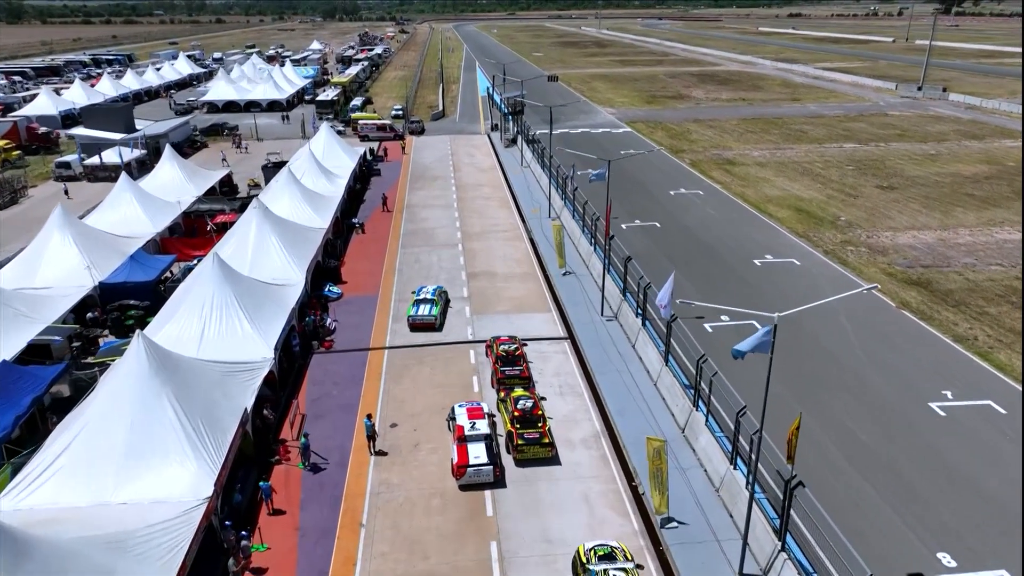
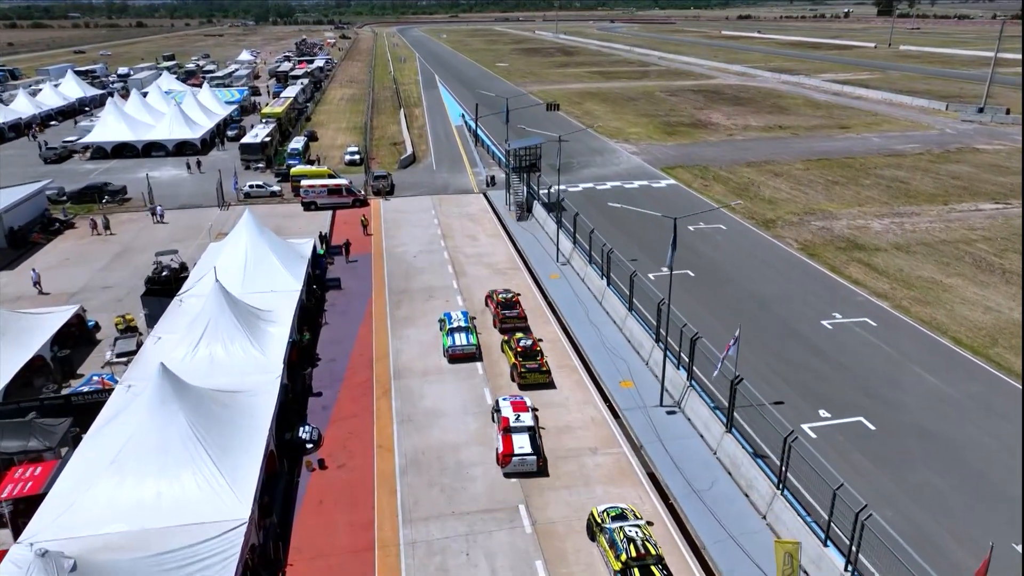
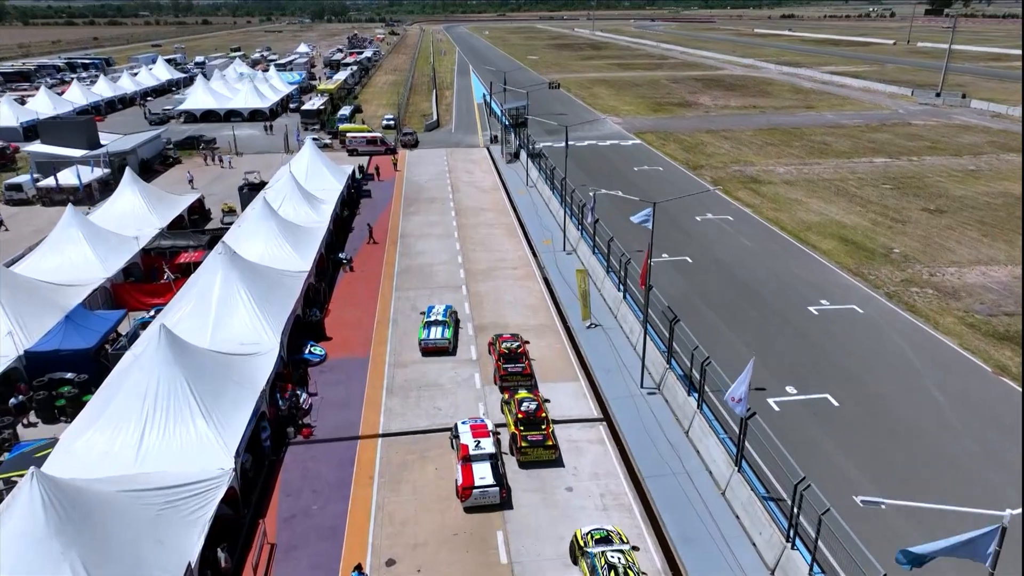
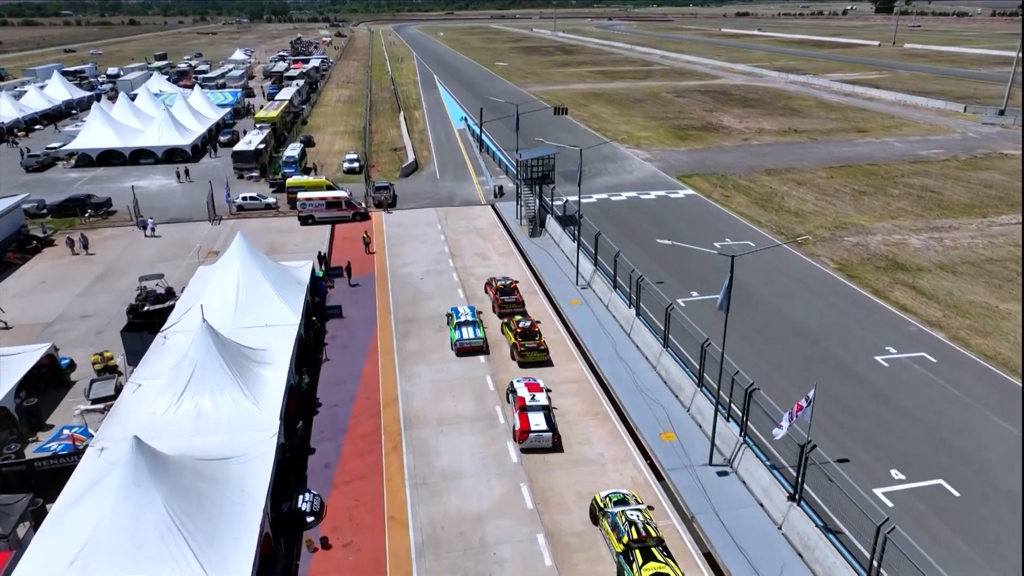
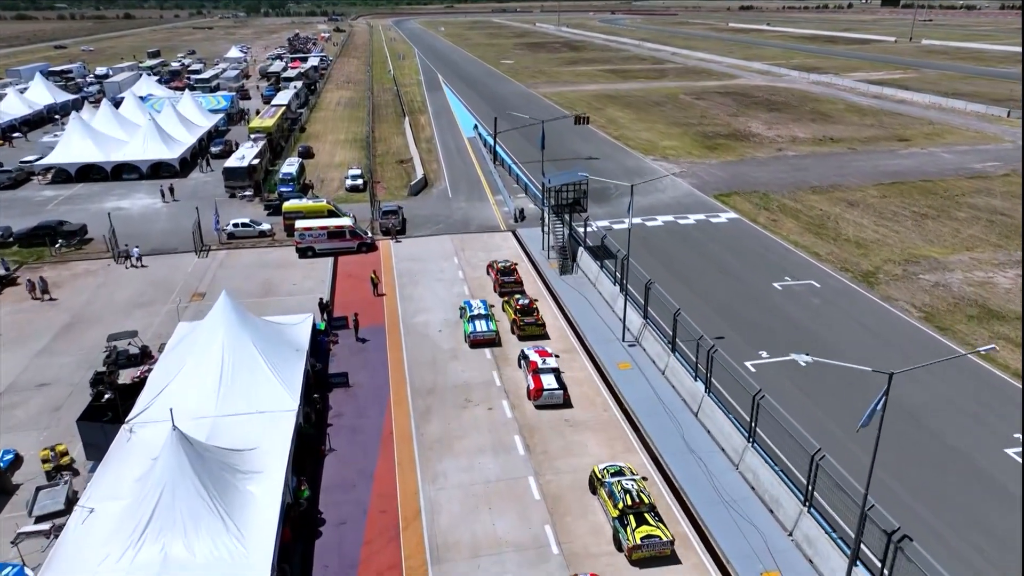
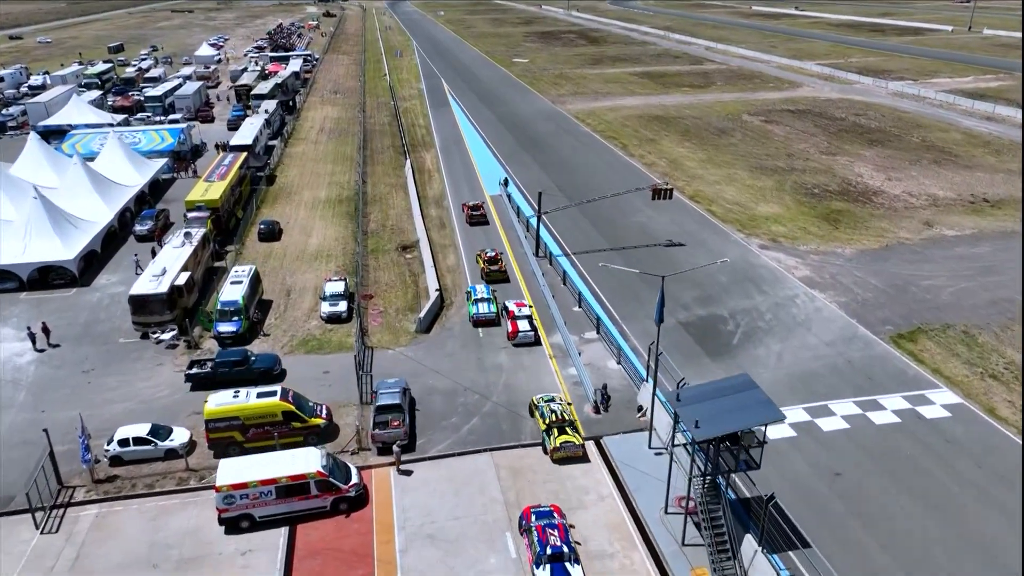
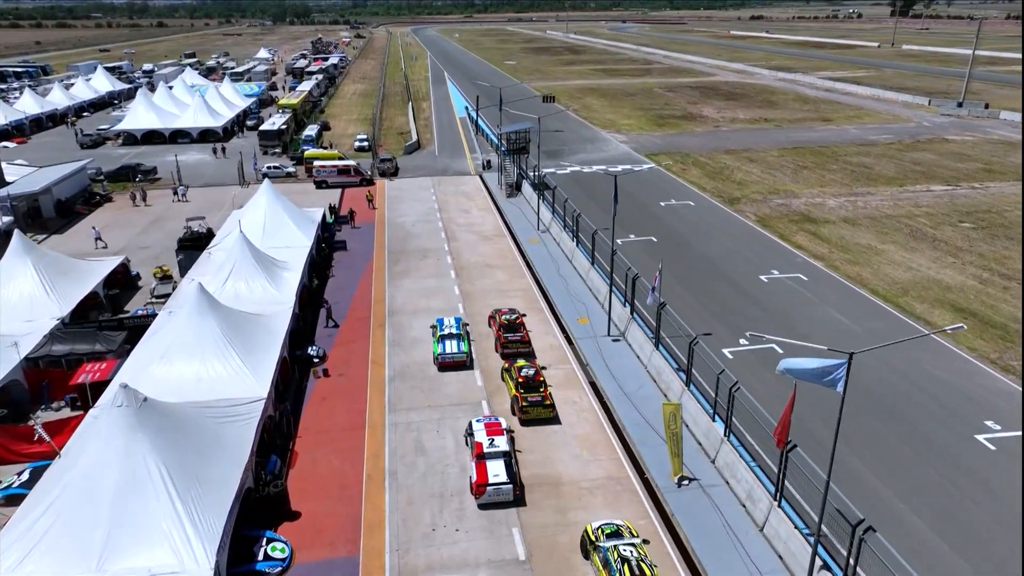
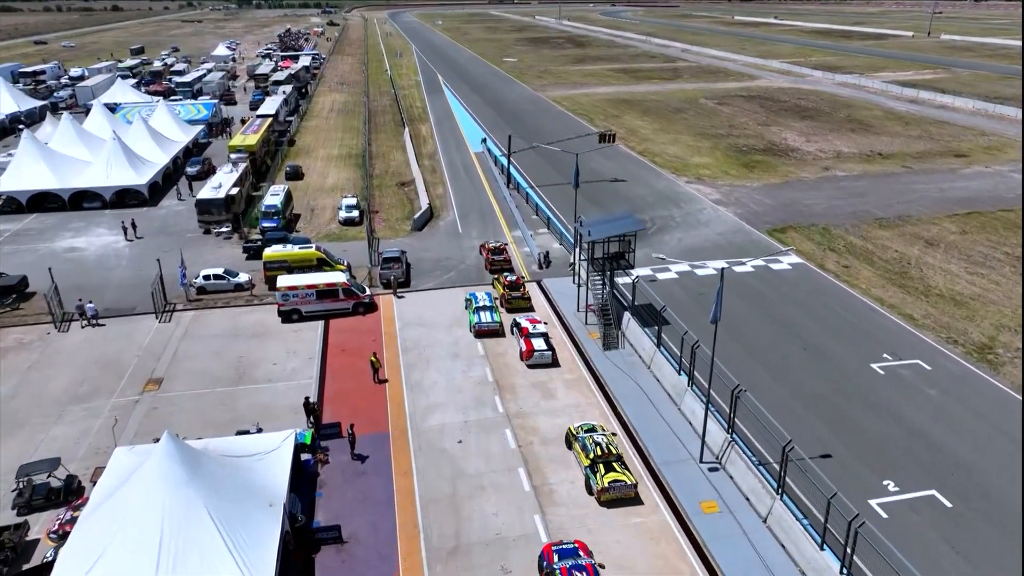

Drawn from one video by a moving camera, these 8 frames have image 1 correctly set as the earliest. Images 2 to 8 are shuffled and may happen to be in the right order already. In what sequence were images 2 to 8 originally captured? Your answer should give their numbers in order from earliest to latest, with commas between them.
3, 7, 2, 4, 5, 8, 6
